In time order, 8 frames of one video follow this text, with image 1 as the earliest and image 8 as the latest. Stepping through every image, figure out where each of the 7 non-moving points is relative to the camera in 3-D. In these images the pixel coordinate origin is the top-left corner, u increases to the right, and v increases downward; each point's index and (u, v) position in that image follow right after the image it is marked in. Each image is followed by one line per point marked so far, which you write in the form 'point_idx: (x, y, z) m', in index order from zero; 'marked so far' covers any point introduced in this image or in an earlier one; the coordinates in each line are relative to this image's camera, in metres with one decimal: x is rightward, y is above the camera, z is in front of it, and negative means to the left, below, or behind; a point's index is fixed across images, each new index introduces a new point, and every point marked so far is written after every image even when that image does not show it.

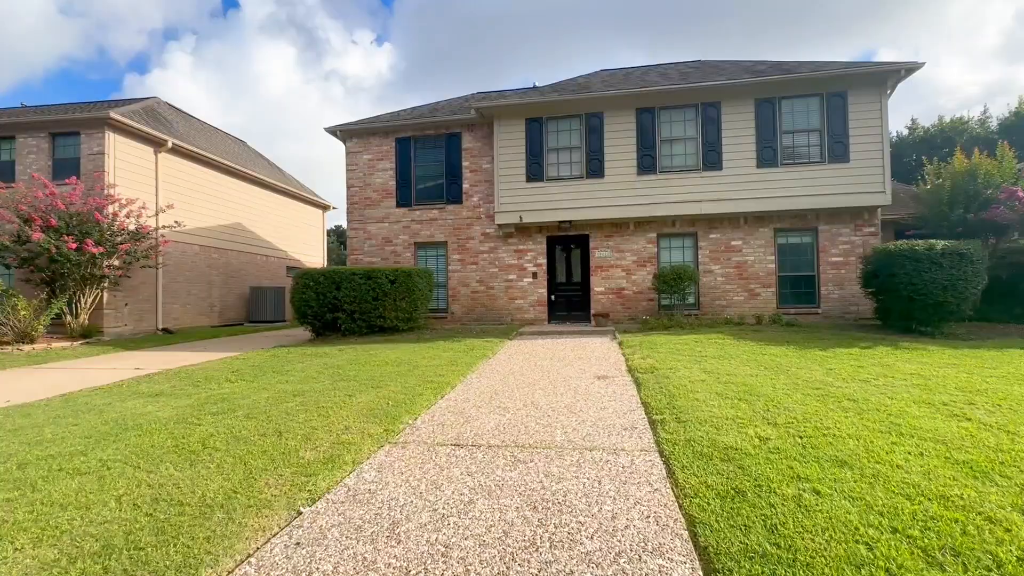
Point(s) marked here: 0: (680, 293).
0: (+4.0, -0.1, +11.1) m
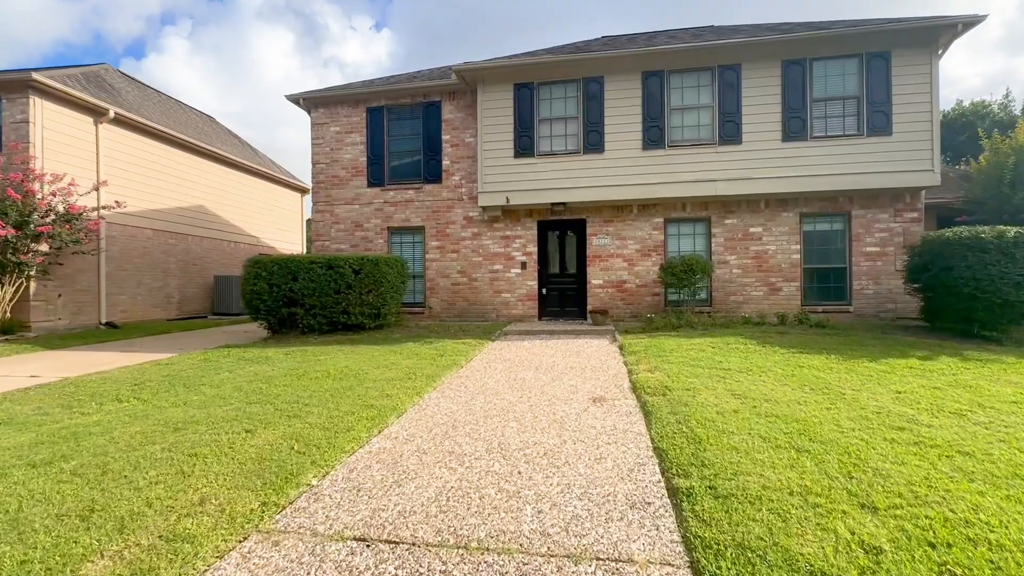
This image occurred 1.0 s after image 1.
0: (+3.7, 0.0, +9.6) m
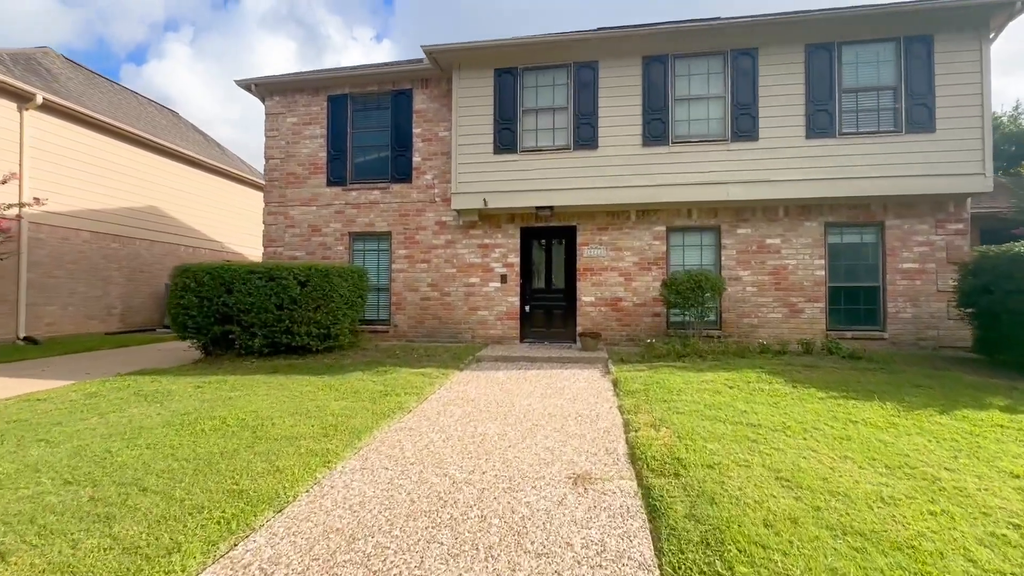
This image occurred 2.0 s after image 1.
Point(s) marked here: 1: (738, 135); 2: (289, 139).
0: (+3.2, -0.4, +8.1) m
1: (+4.0, +2.7, +8.3) m
2: (-5.0, +3.3, +10.4) m
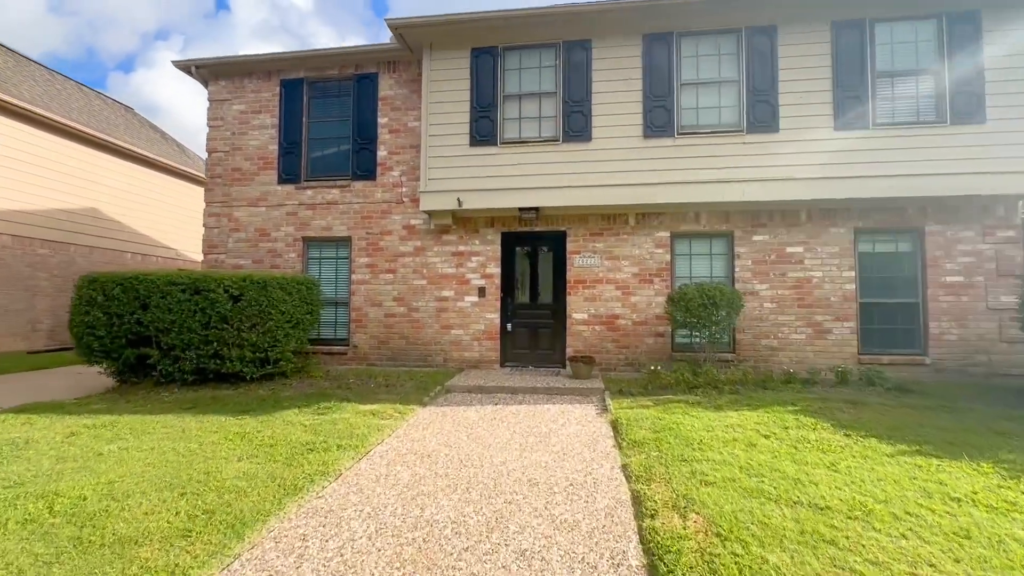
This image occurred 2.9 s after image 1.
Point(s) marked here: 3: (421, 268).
0: (+2.9, -0.6, +6.8) m
1: (+3.7, +2.5, +7.1) m
2: (-5.4, +3.1, +9.0) m
3: (-1.6, +0.4, +8.3) m
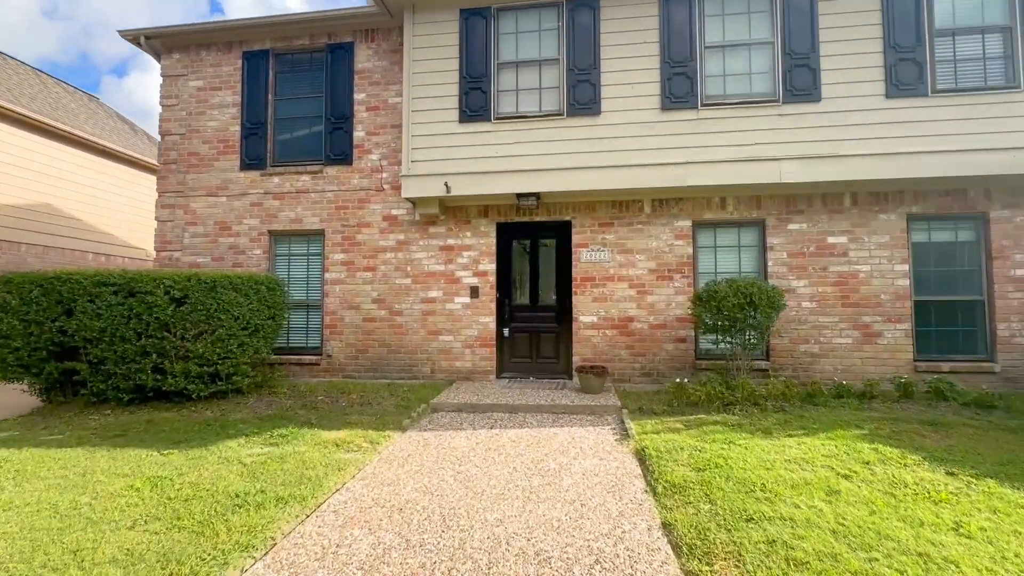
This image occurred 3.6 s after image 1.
0: (+2.9, -0.6, +5.8) m
1: (+3.7, +2.5, +6.1) m
2: (-5.4, +3.0, +7.9) m
3: (-1.7, +0.4, +7.3) m
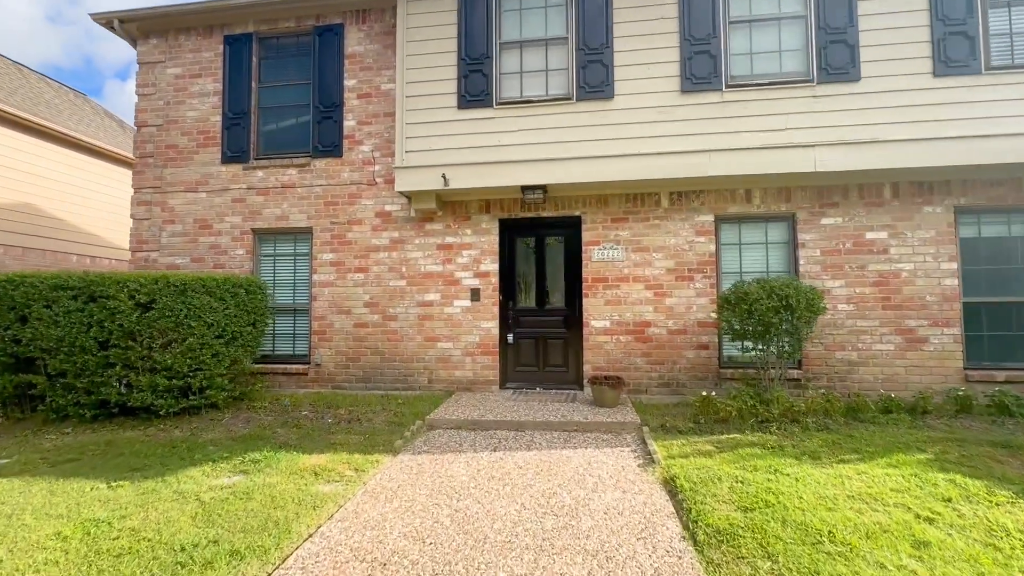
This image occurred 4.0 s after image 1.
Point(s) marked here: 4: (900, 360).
0: (+2.9, -0.6, +5.1) m
1: (+3.7, +2.5, +5.5) m
2: (-5.4, +3.0, +7.3) m
3: (-1.6, +0.3, +6.7) m
4: (+4.7, -0.9, +5.7) m
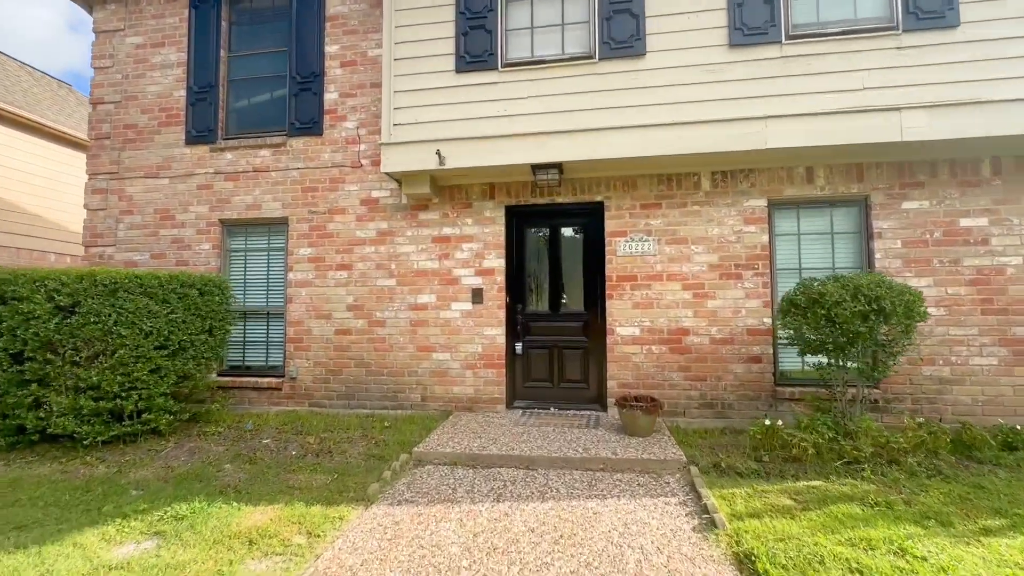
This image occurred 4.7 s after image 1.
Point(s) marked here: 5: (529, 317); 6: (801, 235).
0: (+3.0, -0.6, +4.0) m
1: (+3.8, +2.5, +4.4) m
2: (-5.3, +3.0, +6.4) m
3: (-1.5, +0.3, +5.6) m
4: (+4.8, -0.9, +4.5) m
5: (+0.2, -0.3, +5.5) m
6: (+3.1, +0.6, +5.0) m
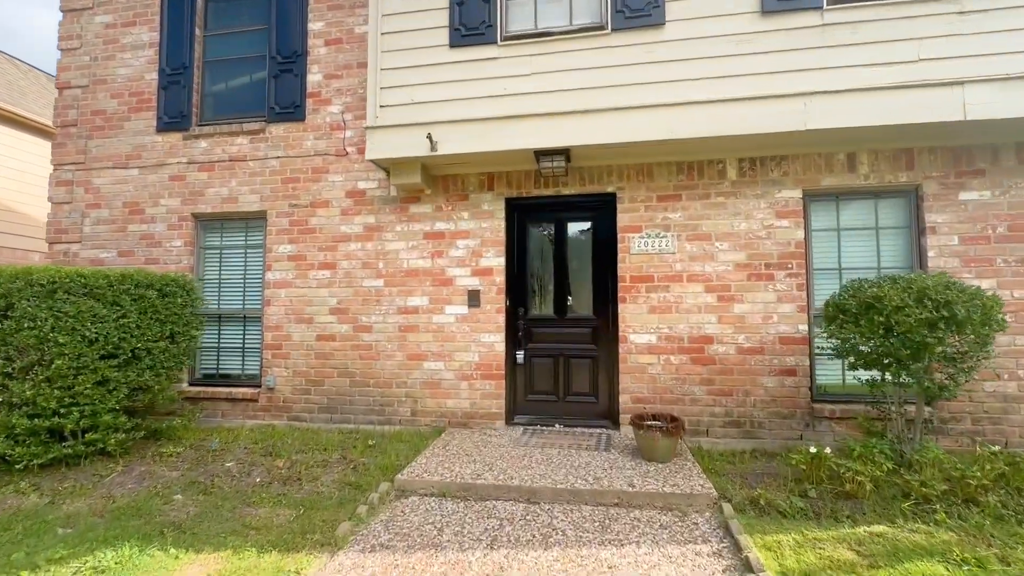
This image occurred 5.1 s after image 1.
0: (+3.0, -0.6, +3.4) m
1: (+3.8, +2.5, +3.8) m
2: (-5.2, +3.0, +5.9) m
3: (-1.5, +0.3, +5.1) m
4: (+4.8, -0.9, +3.9) m
5: (+0.2, -0.3, +5.0) m
6: (+3.1, +0.5, +4.4) m
